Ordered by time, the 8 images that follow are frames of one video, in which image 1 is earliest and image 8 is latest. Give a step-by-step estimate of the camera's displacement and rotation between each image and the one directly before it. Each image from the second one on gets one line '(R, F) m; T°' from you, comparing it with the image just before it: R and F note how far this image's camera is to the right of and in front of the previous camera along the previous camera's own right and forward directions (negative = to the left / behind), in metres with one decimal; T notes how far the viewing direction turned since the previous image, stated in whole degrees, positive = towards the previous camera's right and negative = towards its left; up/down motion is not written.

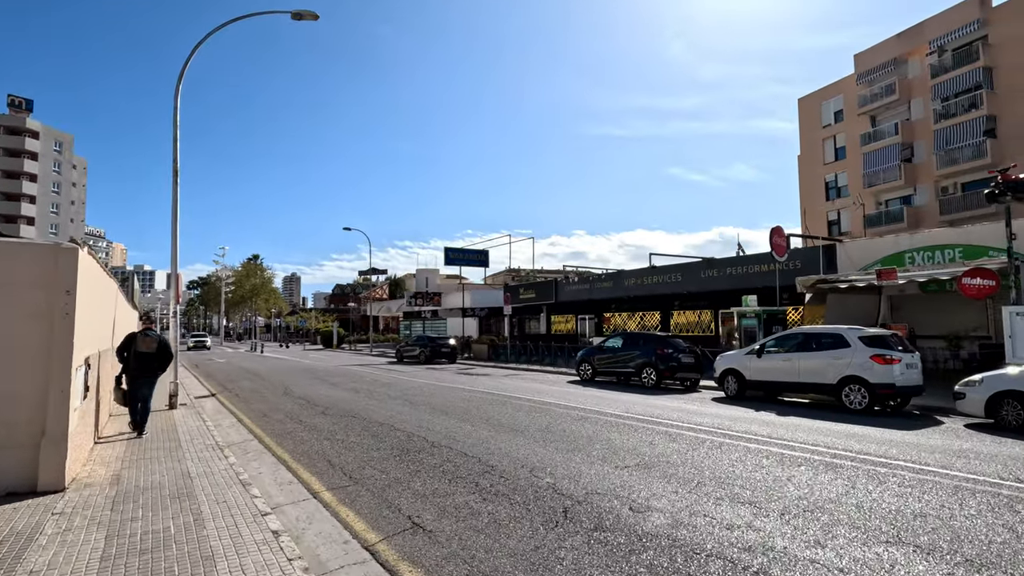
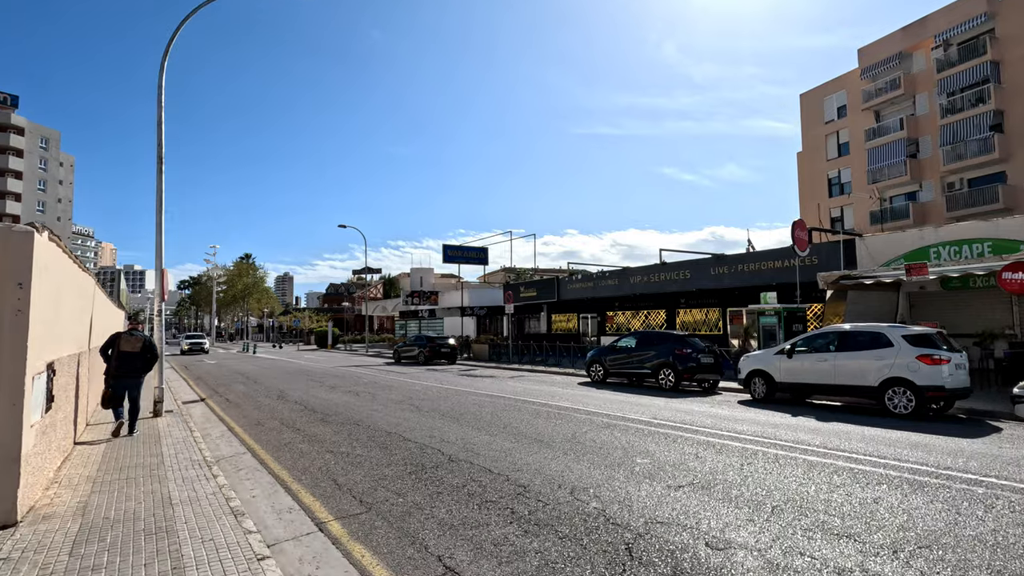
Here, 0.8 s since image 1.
(-0.4, +0.9) m; +1°
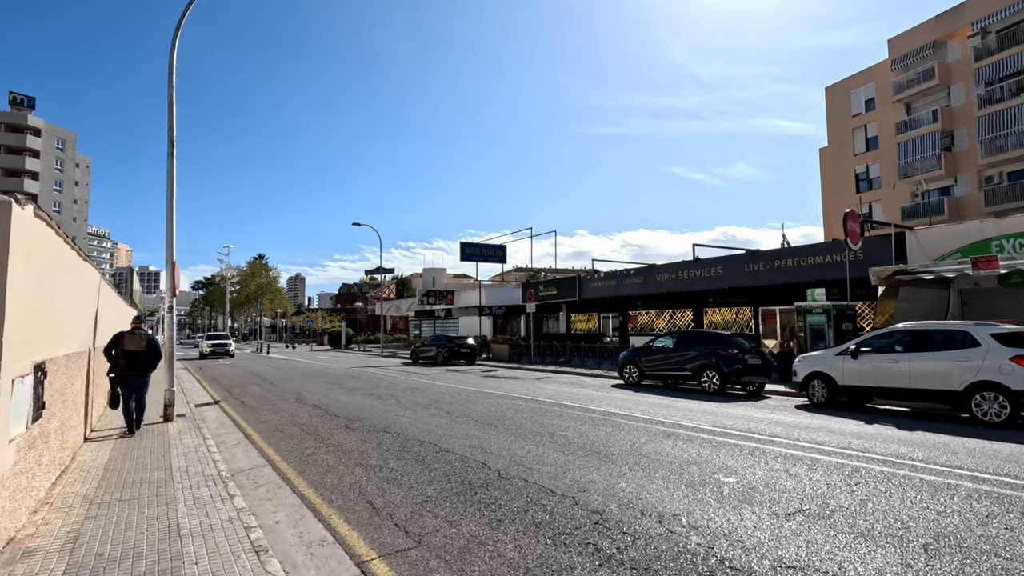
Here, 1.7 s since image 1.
(-0.6, +0.9) m; -1°
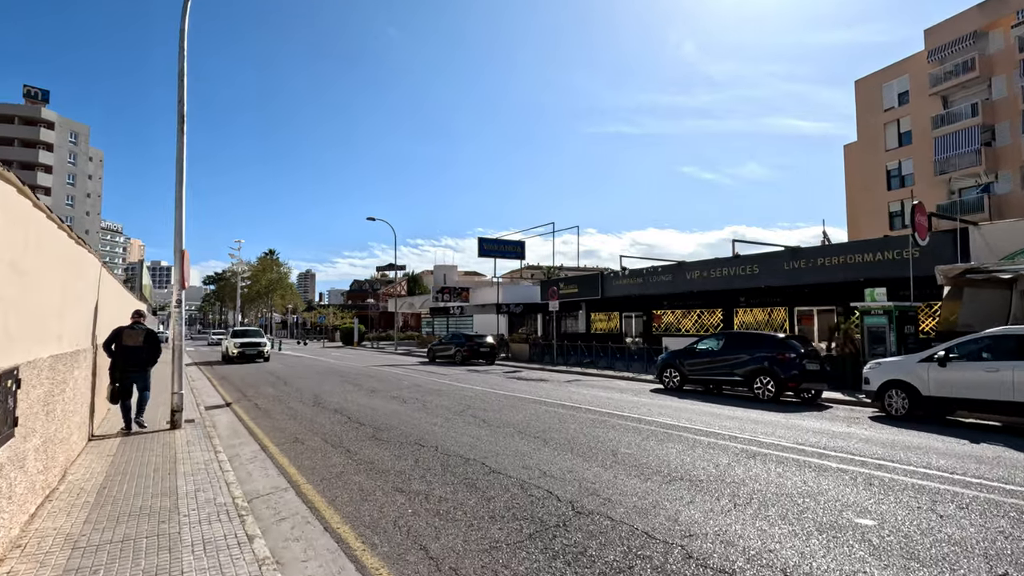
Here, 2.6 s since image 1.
(-0.7, +1.1) m; -1°
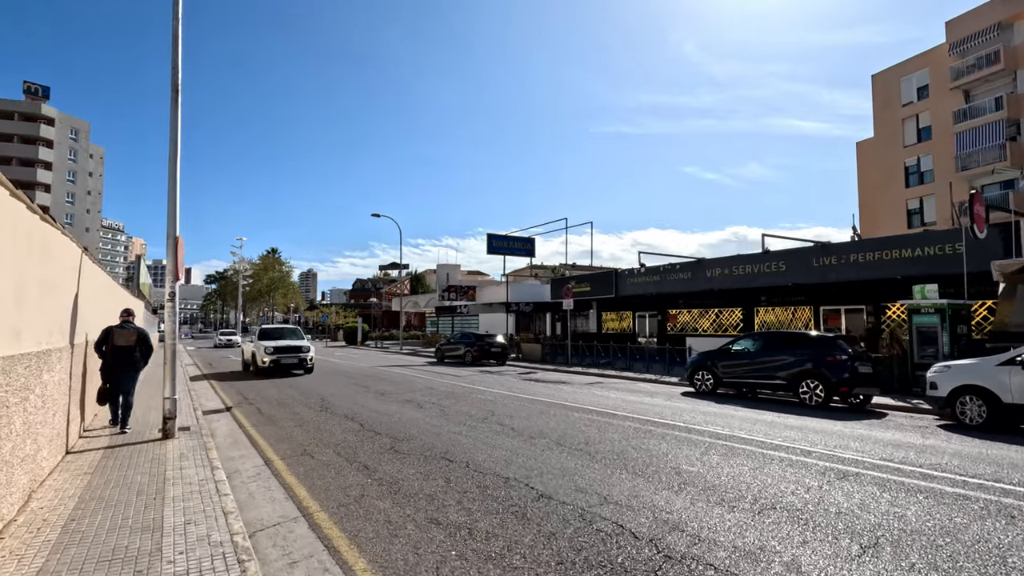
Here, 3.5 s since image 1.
(-0.5, +1.0) m; 0°
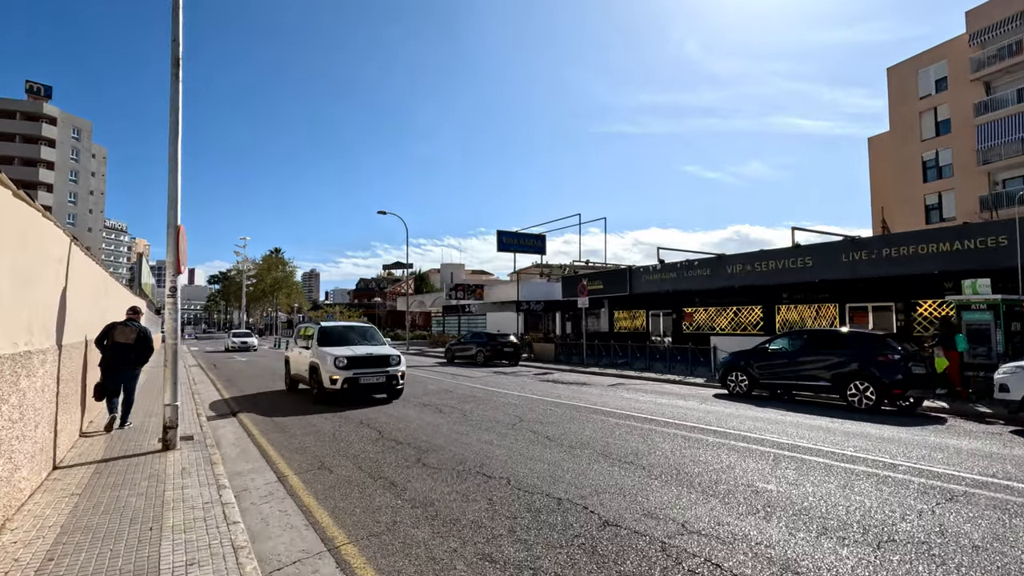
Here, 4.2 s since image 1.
(-0.5, +0.8) m; 0°
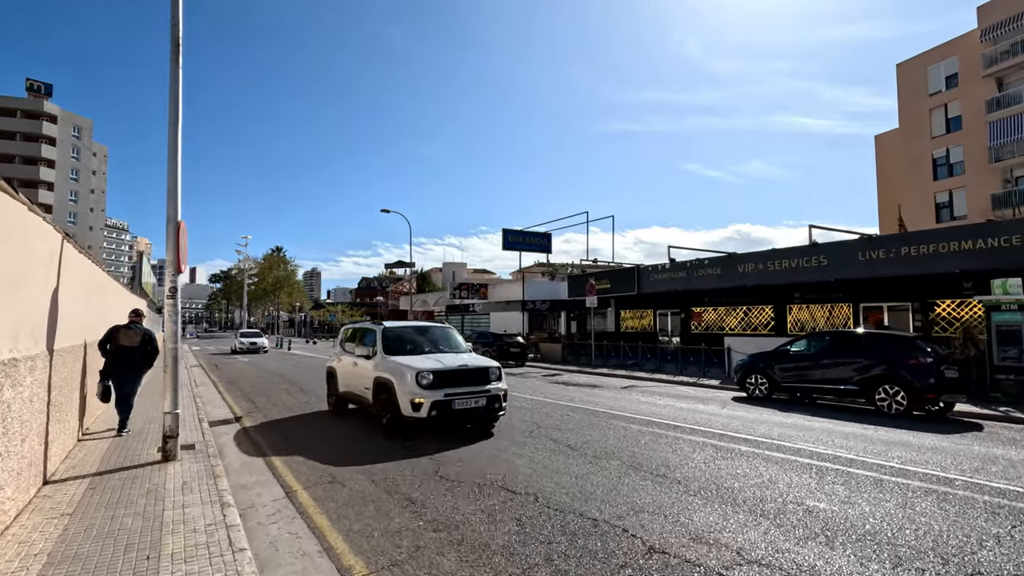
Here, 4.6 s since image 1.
(-0.3, +0.4) m; 0°
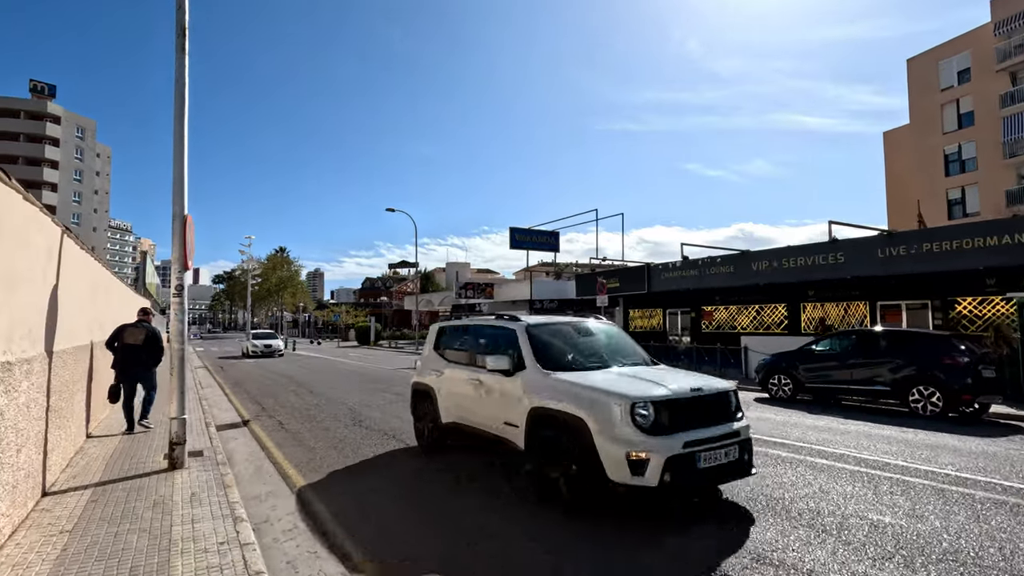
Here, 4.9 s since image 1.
(-0.3, +0.4) m; 0°
